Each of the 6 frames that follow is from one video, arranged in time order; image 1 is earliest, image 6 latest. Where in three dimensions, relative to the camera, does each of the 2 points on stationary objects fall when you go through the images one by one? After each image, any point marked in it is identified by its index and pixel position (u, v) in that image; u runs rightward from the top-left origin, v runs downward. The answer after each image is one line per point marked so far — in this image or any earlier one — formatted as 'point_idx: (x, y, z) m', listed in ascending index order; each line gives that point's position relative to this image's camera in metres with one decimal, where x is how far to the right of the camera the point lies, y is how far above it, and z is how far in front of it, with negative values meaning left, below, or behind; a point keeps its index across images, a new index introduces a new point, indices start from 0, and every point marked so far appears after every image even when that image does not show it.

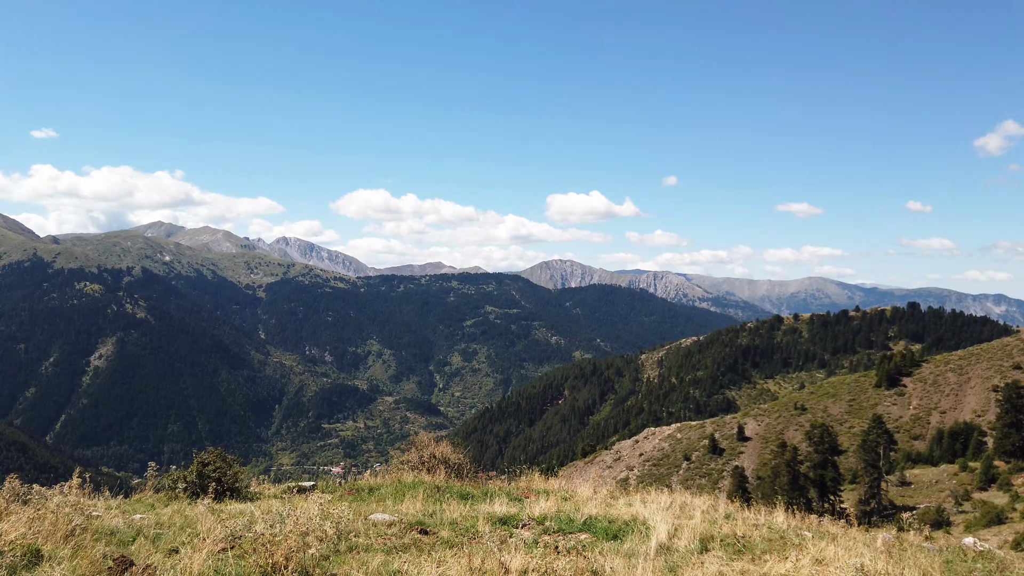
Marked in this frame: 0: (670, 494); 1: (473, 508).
0: (+4.0, -5.4, +12.4) m
1: (-0.7, -4.5, +10.1) m
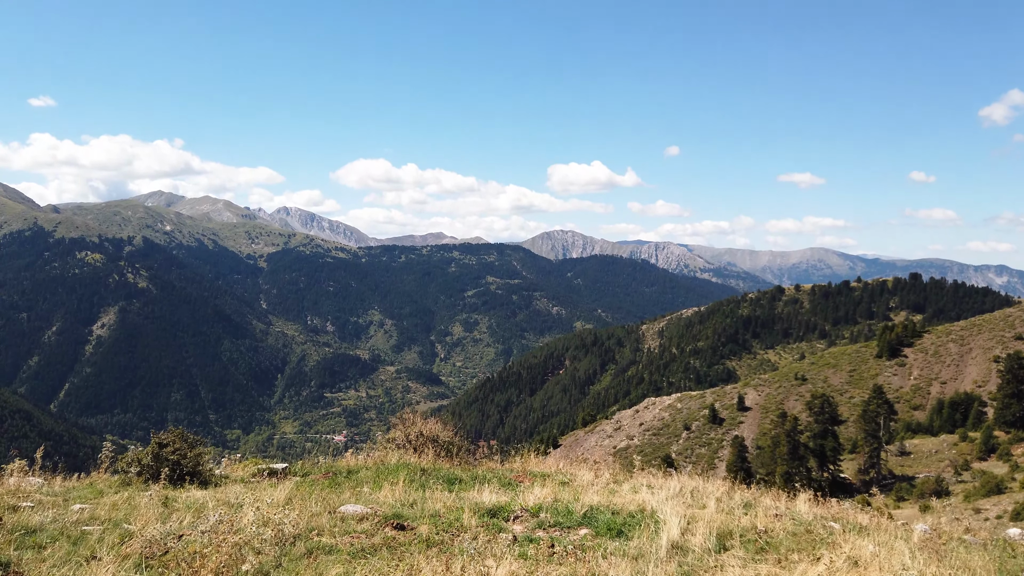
0: (+3.9, -4.5, +11.4) m
1: (-0.9, -3.8, +9.0) m
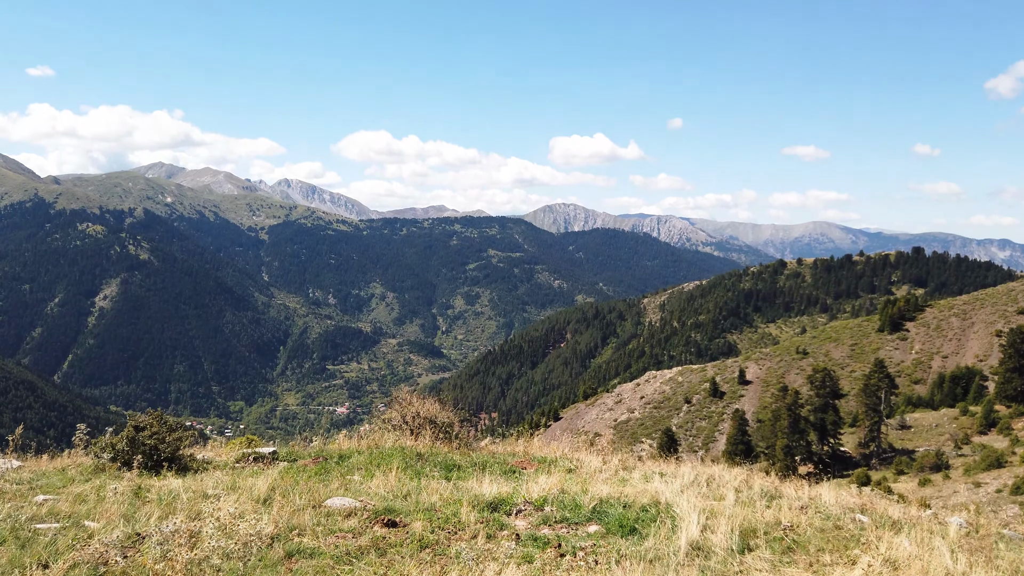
0: (+3.9, -3.9, +10.7) m
1: (-0.9, -3.4, +8.3) m
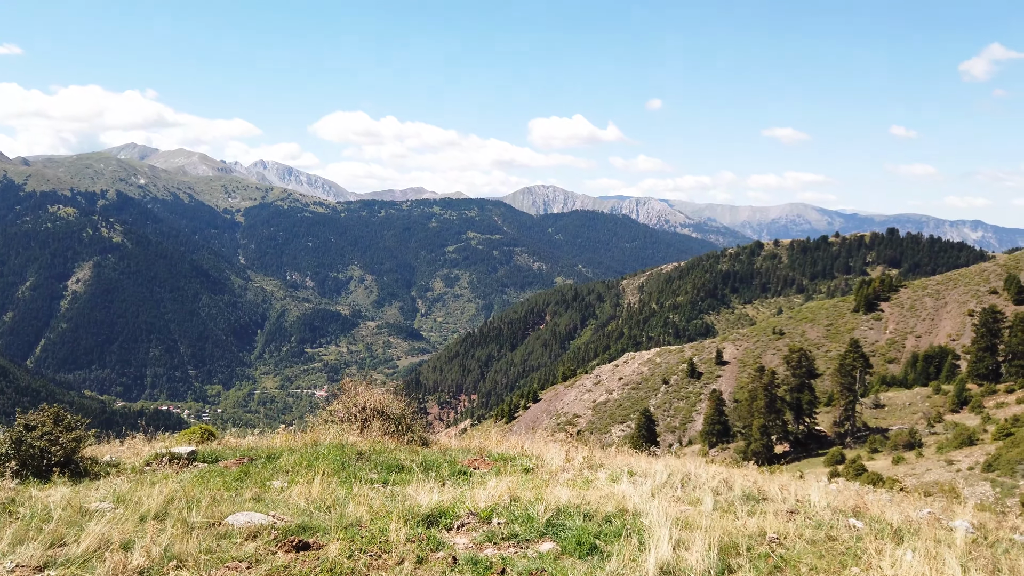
0: (+3.0, -3.4, +9.7) m
1: (-1.7, -3.0, +7.1) m
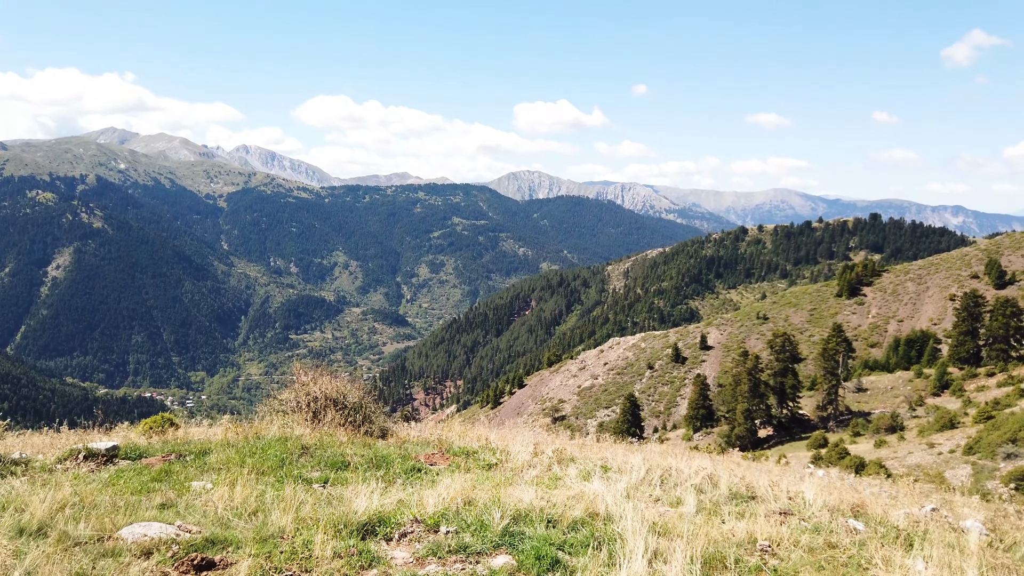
0: (+2.4, -3.0, +8.9) m
1: (-2.2, -2.6, +6.2) m
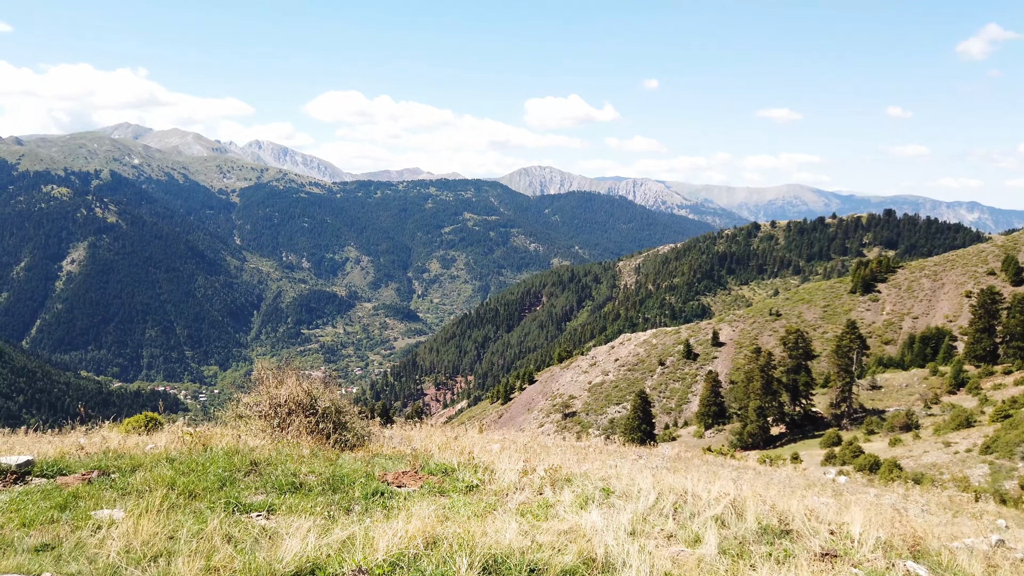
0: (+2.2, -2.8, +7.6) m
1: (-2.5, -2.5, +5.0) m
